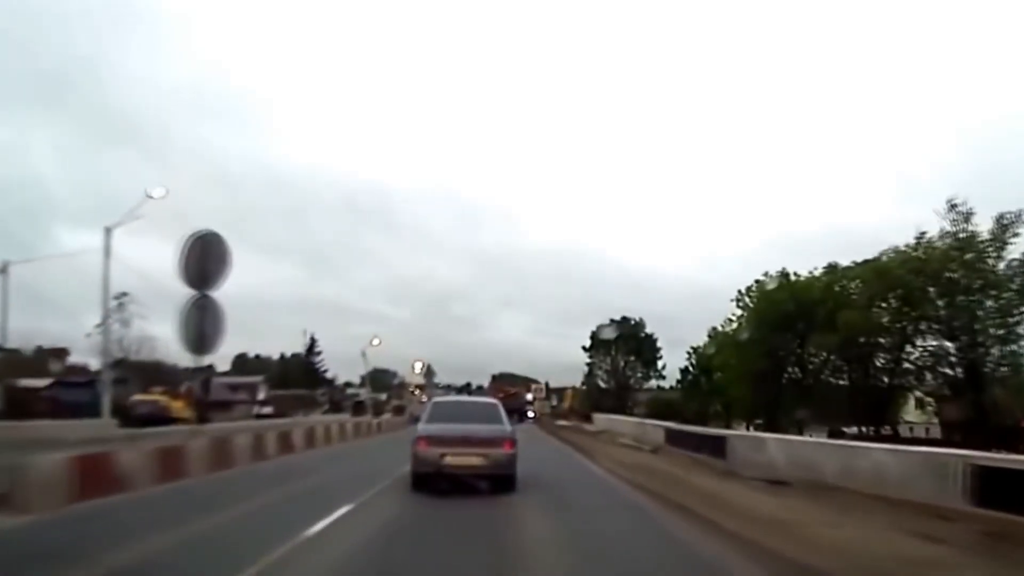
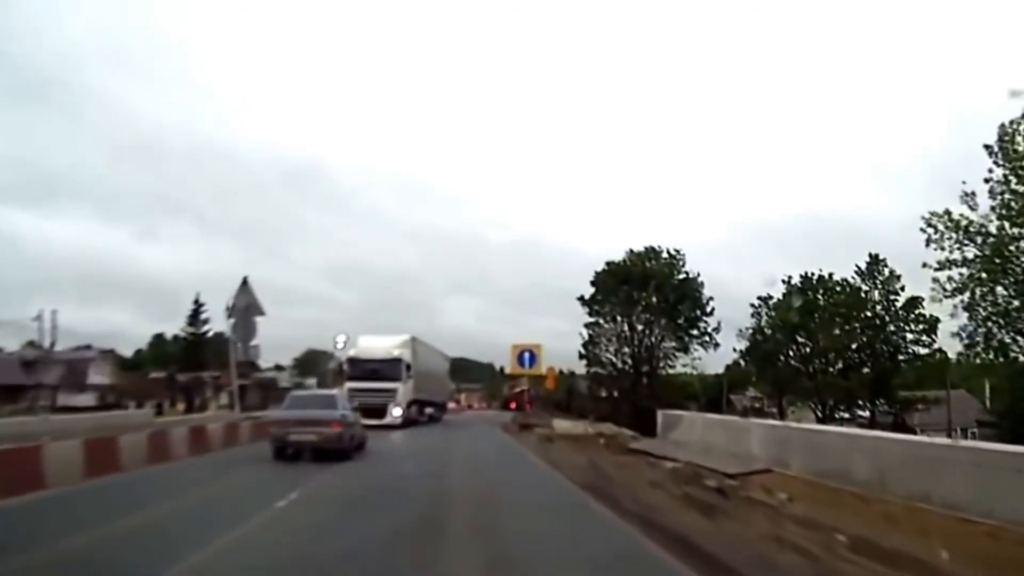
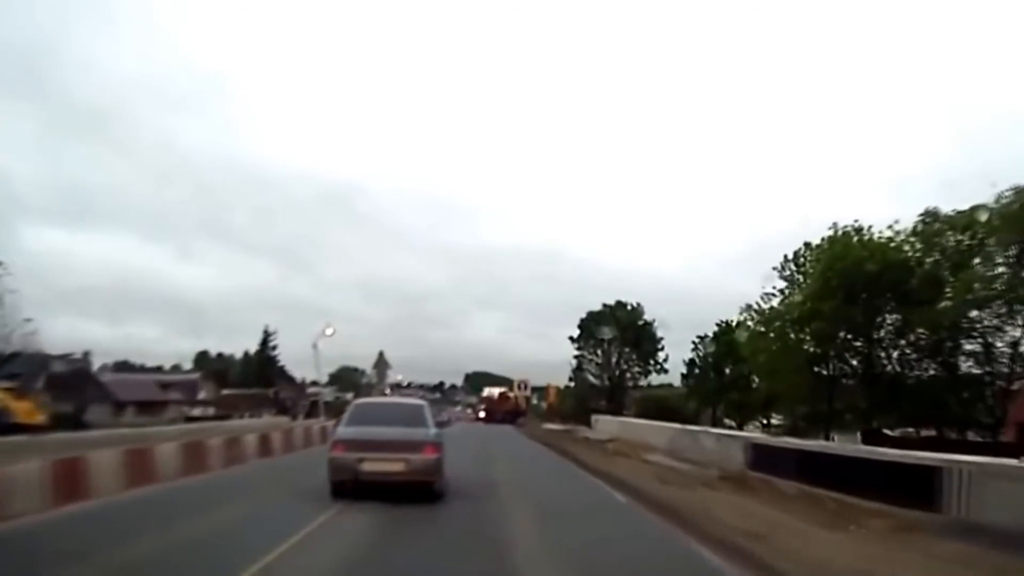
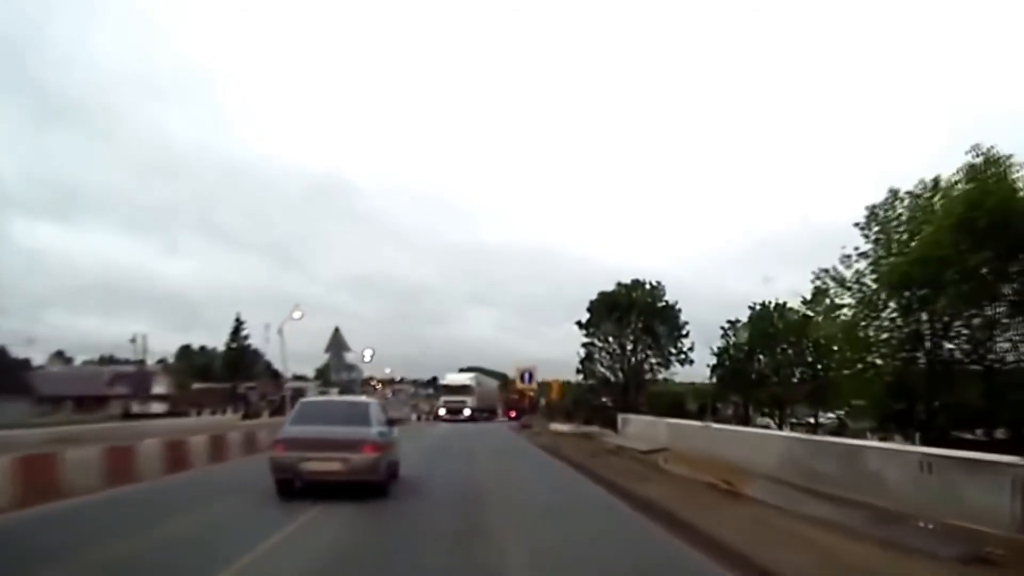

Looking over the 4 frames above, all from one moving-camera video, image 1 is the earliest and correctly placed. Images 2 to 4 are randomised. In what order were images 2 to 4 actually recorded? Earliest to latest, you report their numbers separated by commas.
3, 4, 2
